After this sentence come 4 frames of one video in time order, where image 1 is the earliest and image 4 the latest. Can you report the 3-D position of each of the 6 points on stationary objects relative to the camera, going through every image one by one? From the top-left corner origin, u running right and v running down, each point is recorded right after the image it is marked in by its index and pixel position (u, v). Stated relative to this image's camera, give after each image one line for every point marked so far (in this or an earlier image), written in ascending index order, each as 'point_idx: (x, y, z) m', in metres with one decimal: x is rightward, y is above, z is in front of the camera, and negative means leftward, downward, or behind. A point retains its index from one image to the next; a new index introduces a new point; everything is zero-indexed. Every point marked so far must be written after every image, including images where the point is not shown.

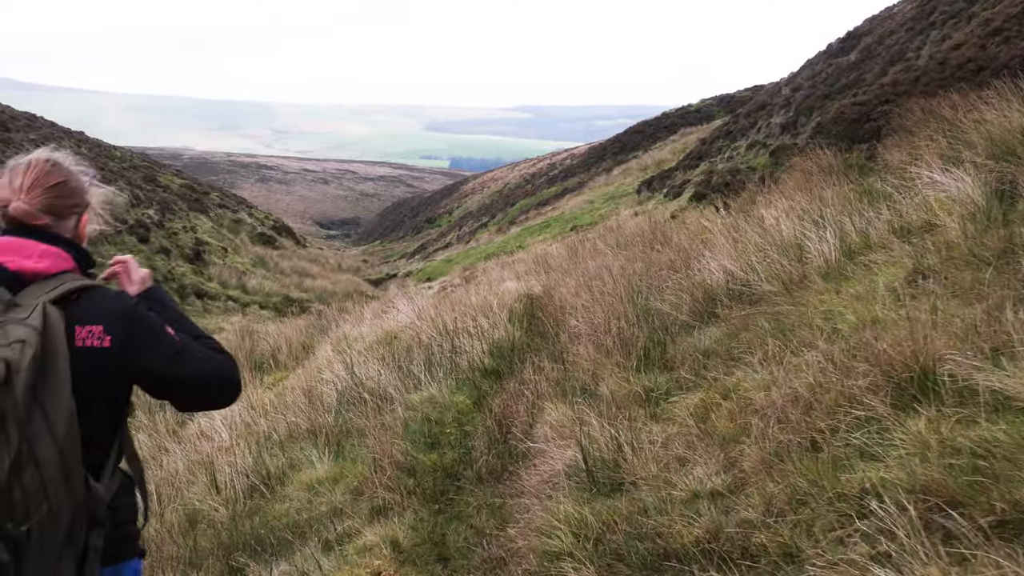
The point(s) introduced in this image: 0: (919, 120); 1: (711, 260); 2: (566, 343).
0: (+3.6, +1.4, +11.2) m
1: (+0.9, +0.1, +5.7) m
2: (+0.2, -0.2, +4.9) m
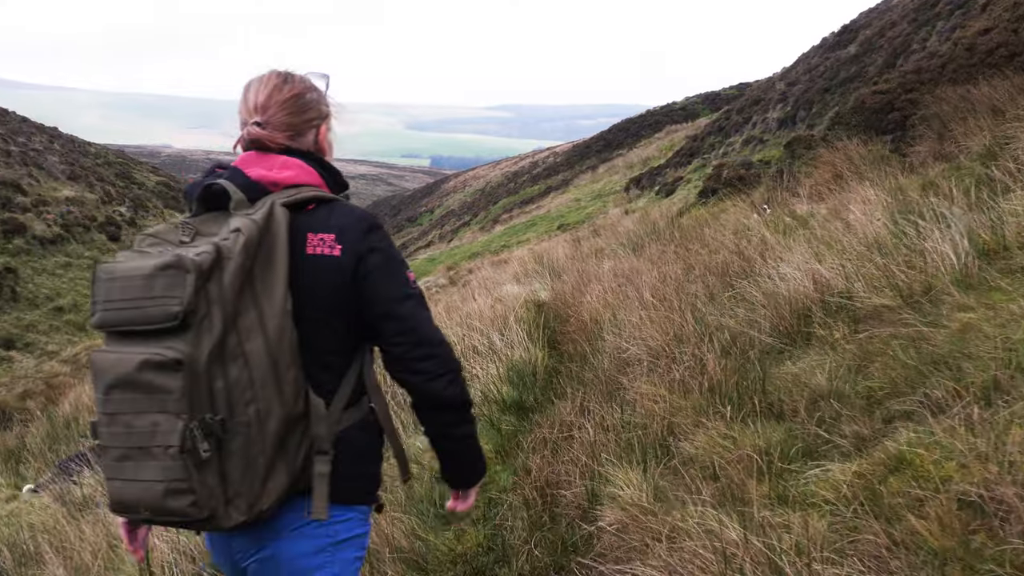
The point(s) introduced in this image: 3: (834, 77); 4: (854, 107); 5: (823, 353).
0: (+3.6, +1.4, +10.1) m
1: (+1.0, +0.1, +4.6) m
2: (+0.3, -0.3, +3.8) m
3: (+4.9, +3.3, +19.5) m
4: (+3.8, +2.0, +14.1) m
5: (+0.8, -0.2, +3.4) m
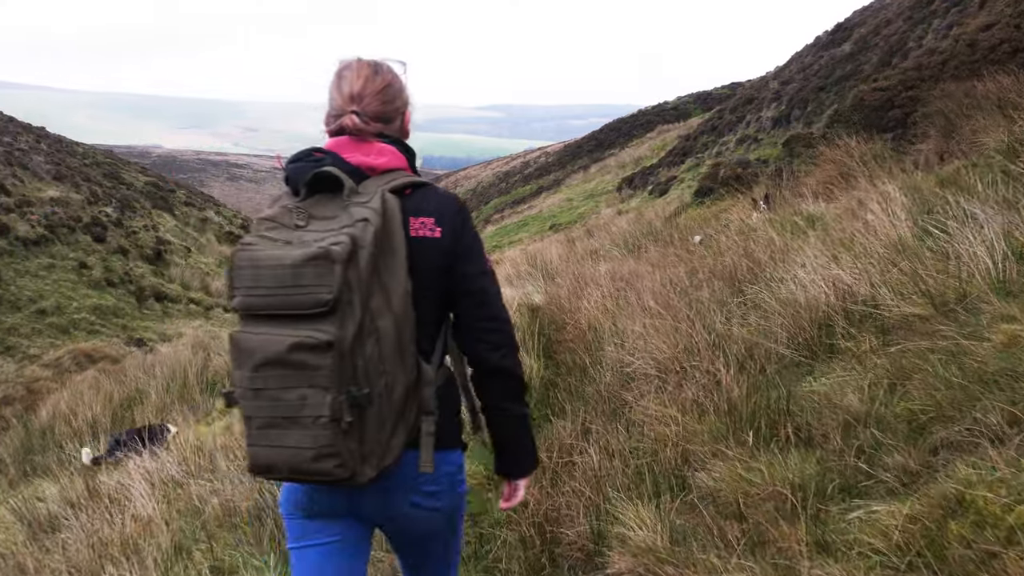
0: (+3.6, +1.3, +9.8) m
1: (+1.0, +0.1, +4.3) m
2: (+0.3, -0.3, +3.5) m
3: (+4.8, +3.3, +19.2) m
4: (+3.7, +2.0, +13.8) m
5: (+0.8, -0.2, +3.1) m
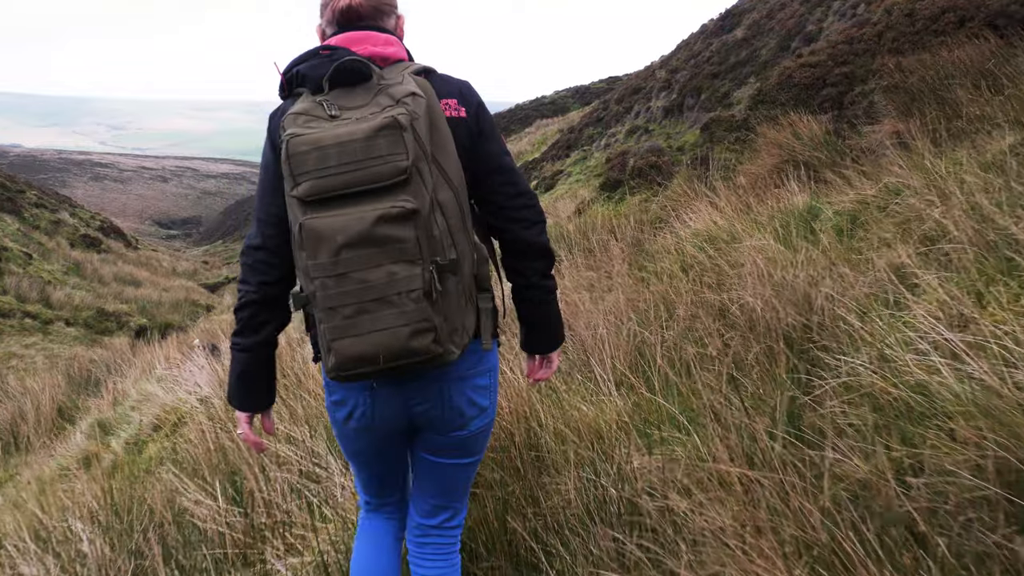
0: (+2.8, +1.3, +8.0) m
1: (+0.7, -0.1, +2.2) m
2: (+0.1, -0.4, +1.4) m
3: (+3.0, +3.2, +17.4) m
4: (+2.5, +1.9, +11.9) m
5: (+0.7, -0.3, +1.0) m
